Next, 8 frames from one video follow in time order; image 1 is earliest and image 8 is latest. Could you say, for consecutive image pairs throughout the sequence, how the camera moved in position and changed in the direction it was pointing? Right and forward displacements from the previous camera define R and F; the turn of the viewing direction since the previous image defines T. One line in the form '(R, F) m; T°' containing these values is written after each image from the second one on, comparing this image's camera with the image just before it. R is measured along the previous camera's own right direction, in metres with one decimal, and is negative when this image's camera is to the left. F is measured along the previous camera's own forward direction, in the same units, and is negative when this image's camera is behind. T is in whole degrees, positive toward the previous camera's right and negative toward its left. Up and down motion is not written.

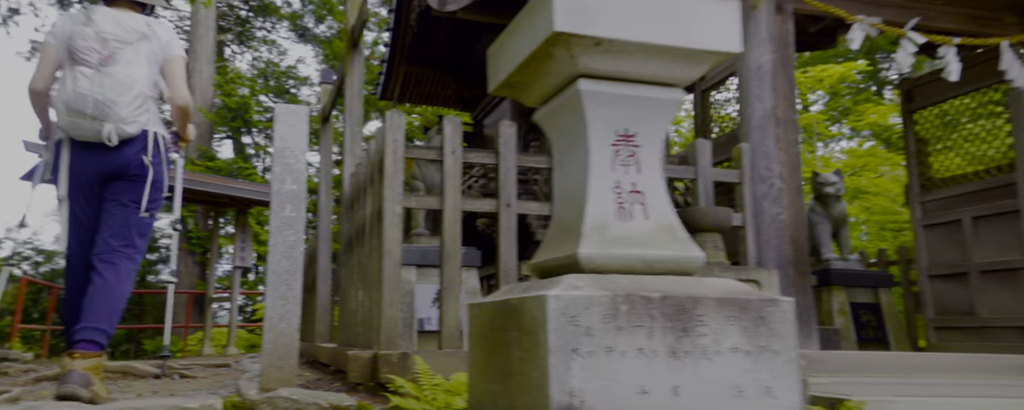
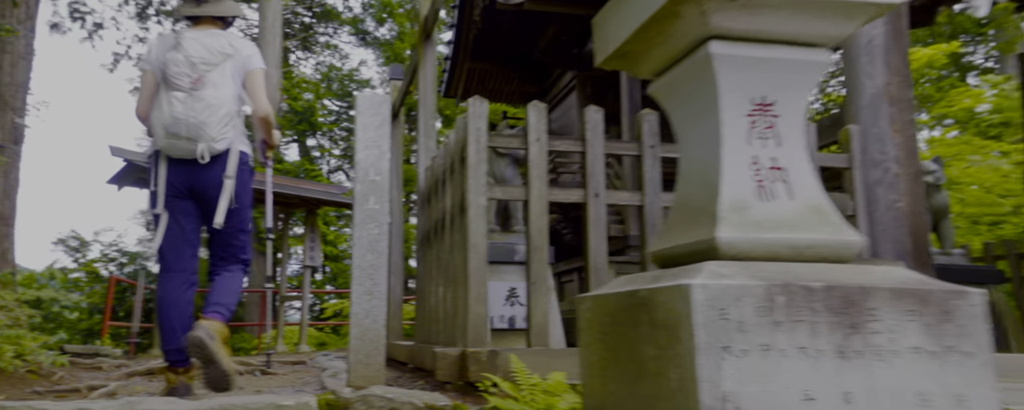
(-0.1, +0.1) m; -5°
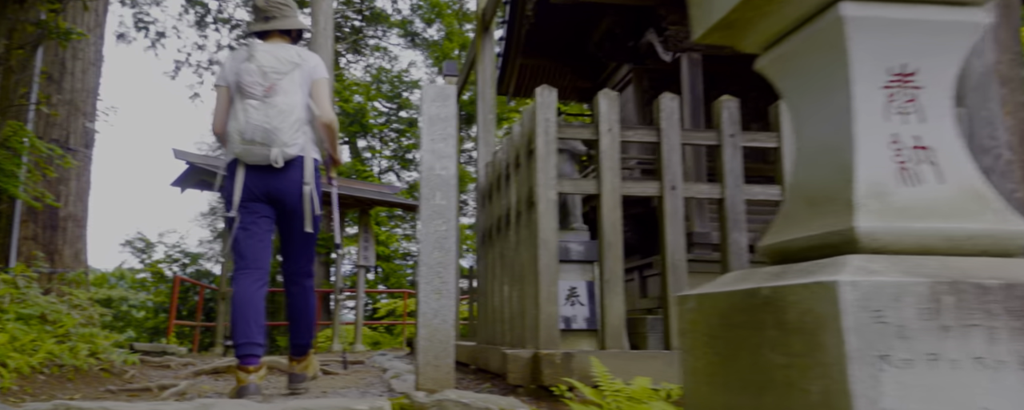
(-0.1, +0.1) m; -4°
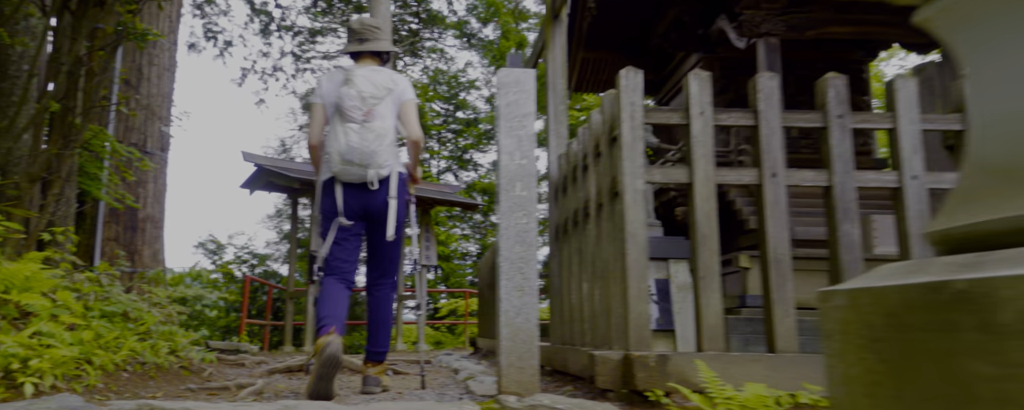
(-0.1, +0.1) m; -5°
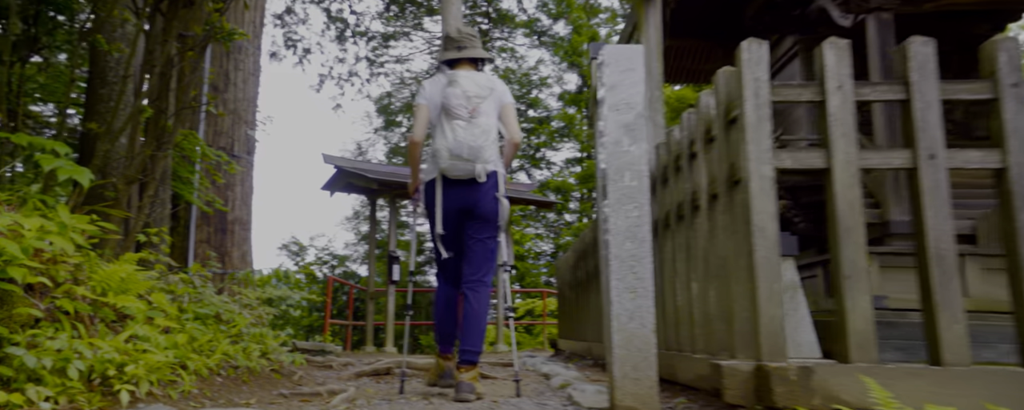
(-0.1, +0.2) m; -6°
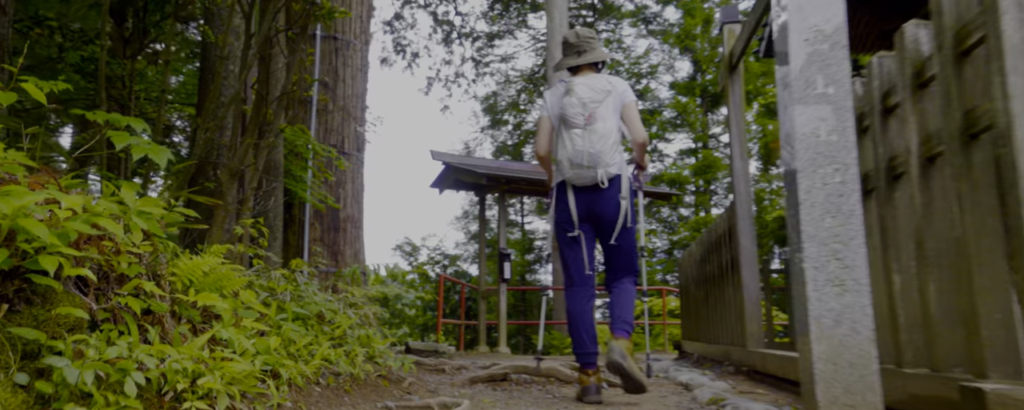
(-0.1, +0.5) m; -9°
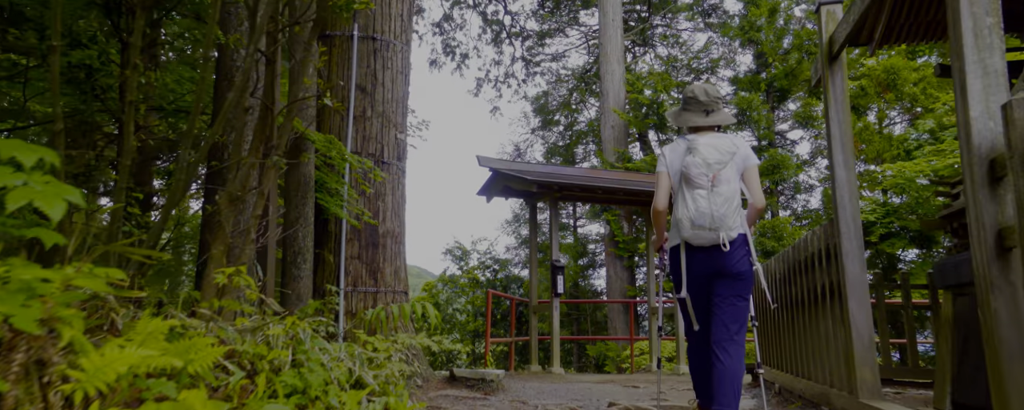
(0.0, +0.7) m; -5°
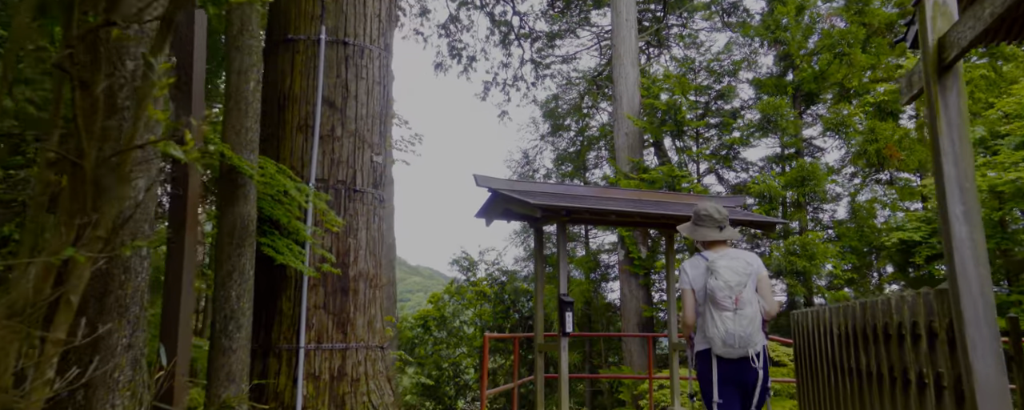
(+0.1, +1.2) m; -1°
